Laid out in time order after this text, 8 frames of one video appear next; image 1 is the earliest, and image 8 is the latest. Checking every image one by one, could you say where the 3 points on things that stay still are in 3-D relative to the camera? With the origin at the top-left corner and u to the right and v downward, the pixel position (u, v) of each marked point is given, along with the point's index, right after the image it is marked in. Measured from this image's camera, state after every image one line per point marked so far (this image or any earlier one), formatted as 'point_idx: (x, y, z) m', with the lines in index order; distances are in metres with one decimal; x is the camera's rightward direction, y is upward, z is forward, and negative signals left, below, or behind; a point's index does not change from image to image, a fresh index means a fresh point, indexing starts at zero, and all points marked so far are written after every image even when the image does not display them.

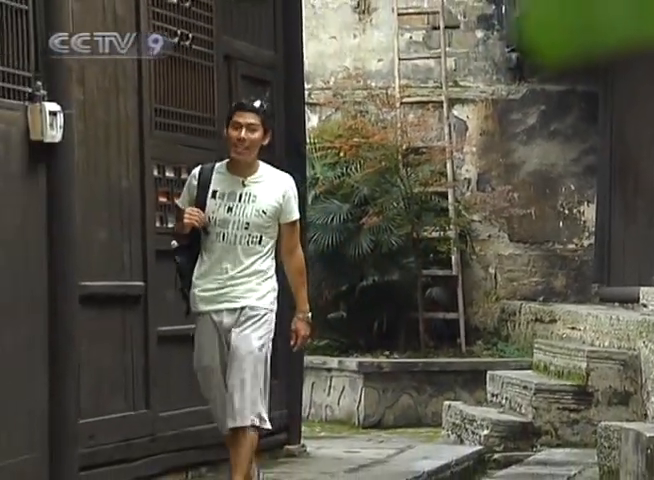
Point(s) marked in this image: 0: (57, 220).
0: (-1.0, +0.1, +3.8) m
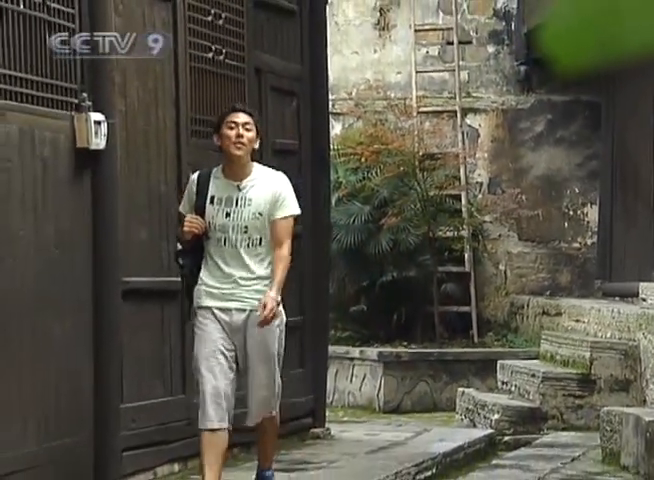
0: (-0.9, +0.1, +4.1) m
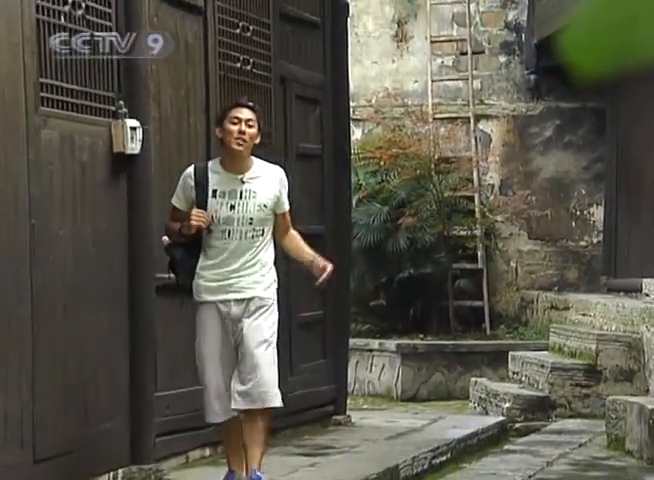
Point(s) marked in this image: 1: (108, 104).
0: (-0.8, +0.1, +4.4) m
1: (-0.9, +0.6, +4.3) m
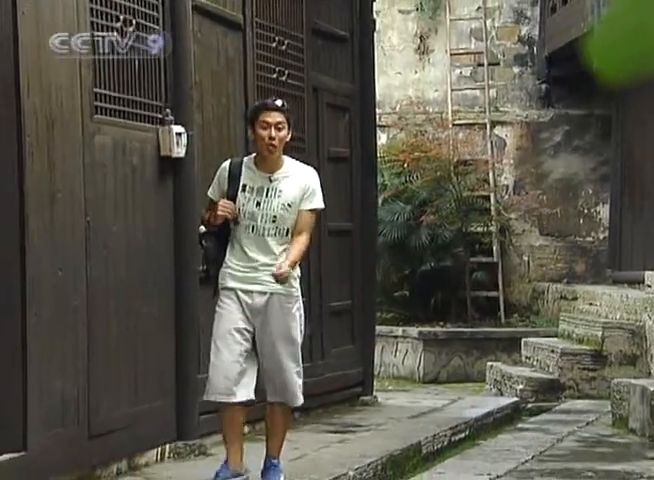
0: (-0.7, +0.1, +4.8) m
1: (-0.8, +0.6, +4.7) m
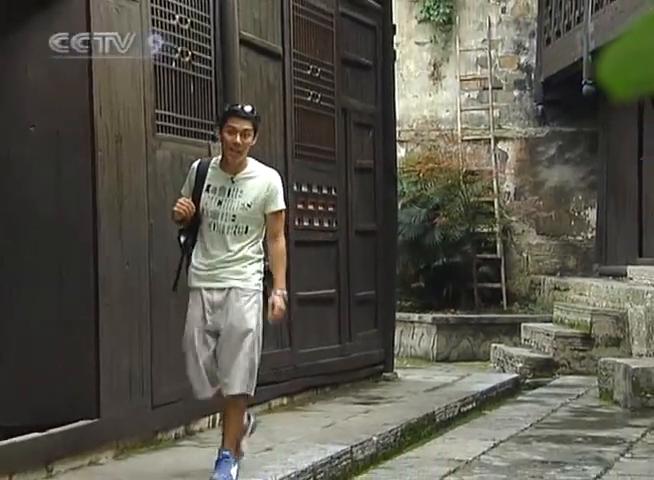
0: (-0.6, +0.1, +5.6) m
1: (-0.7, +0.6, +5.5) m
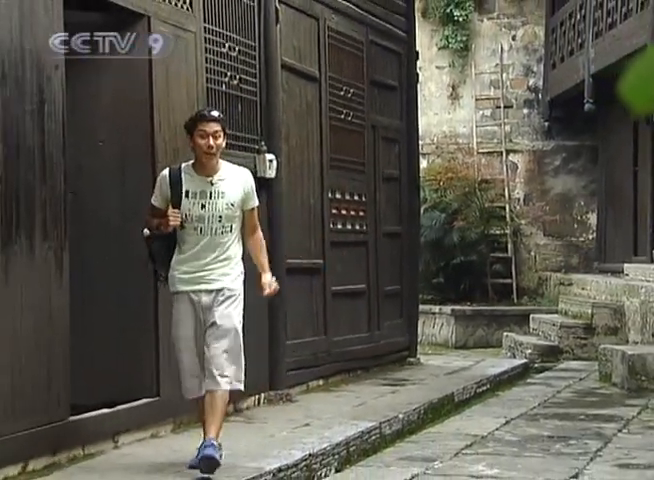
0: (-0.4, +0.1, +6.4) m
1: (-0.5, +0.6, +6.3) m
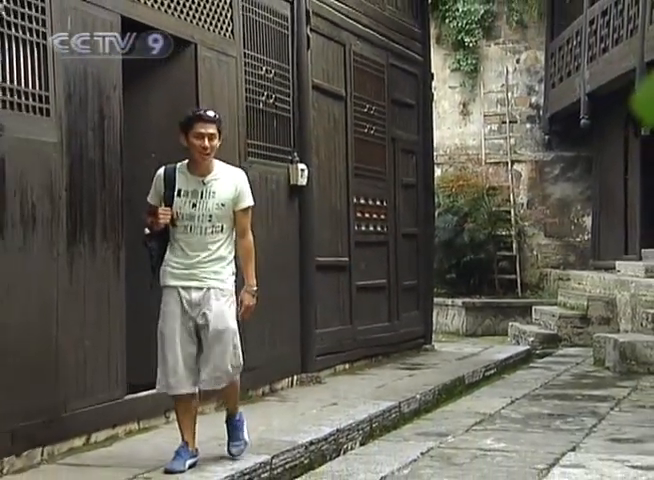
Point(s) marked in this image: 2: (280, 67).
0: (-0.2, +0.1, +7.2) m
1: (-0.3, +0.6, +7.1) m
2: (-0.3, +1.2, +7.1) m
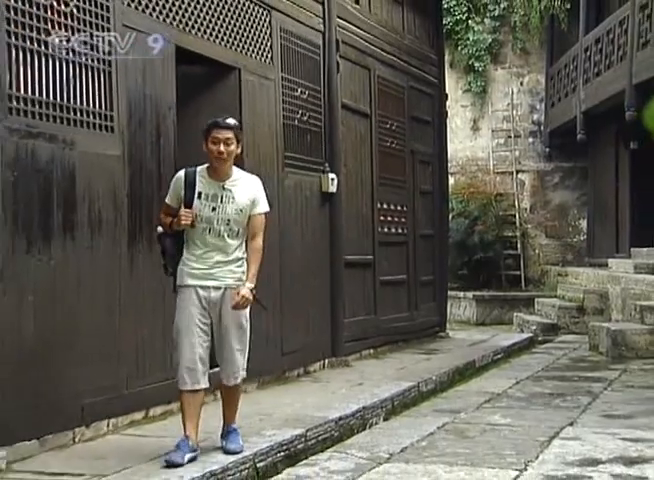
0: (0.0, +0.1, +8.1) m
1: (-0.1, +0.6, +8.0) m
2: (-0.1, +1.2, +8.0) m
